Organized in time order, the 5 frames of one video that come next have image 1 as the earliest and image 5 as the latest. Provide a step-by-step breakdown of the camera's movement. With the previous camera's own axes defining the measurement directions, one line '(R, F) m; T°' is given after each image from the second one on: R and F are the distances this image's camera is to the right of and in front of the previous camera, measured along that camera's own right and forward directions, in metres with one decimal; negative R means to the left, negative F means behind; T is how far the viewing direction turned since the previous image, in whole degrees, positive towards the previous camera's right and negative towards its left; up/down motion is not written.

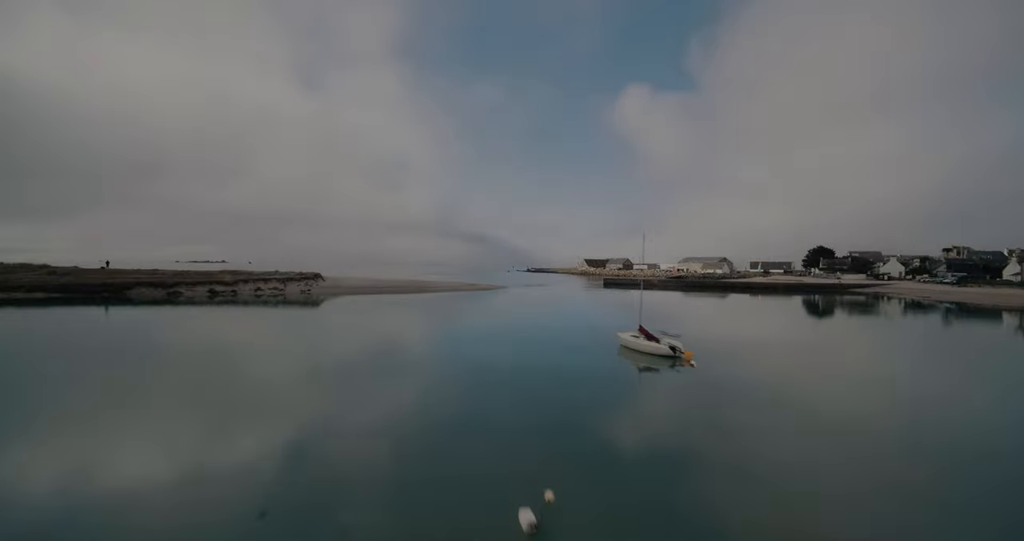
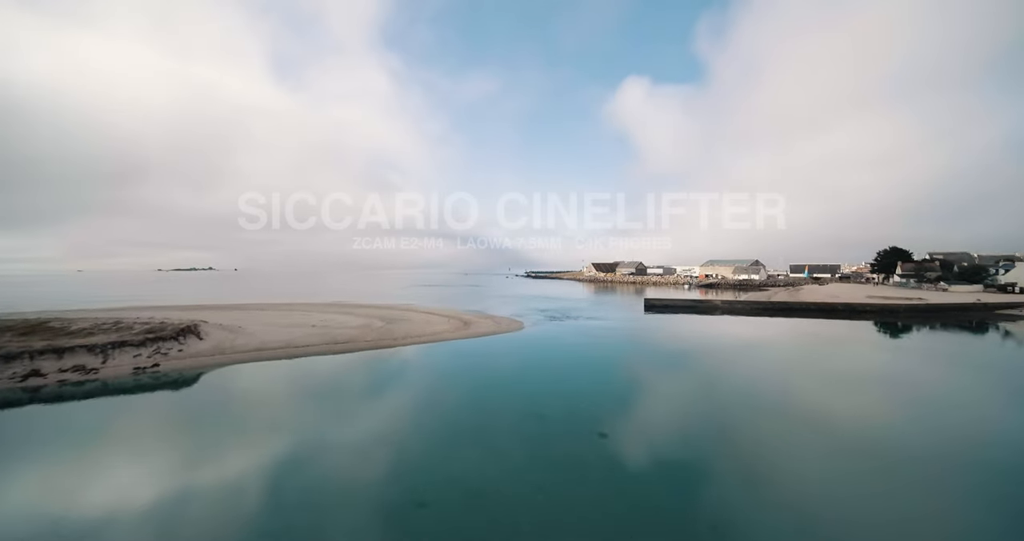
(-0.2, +2.4) m; +1°
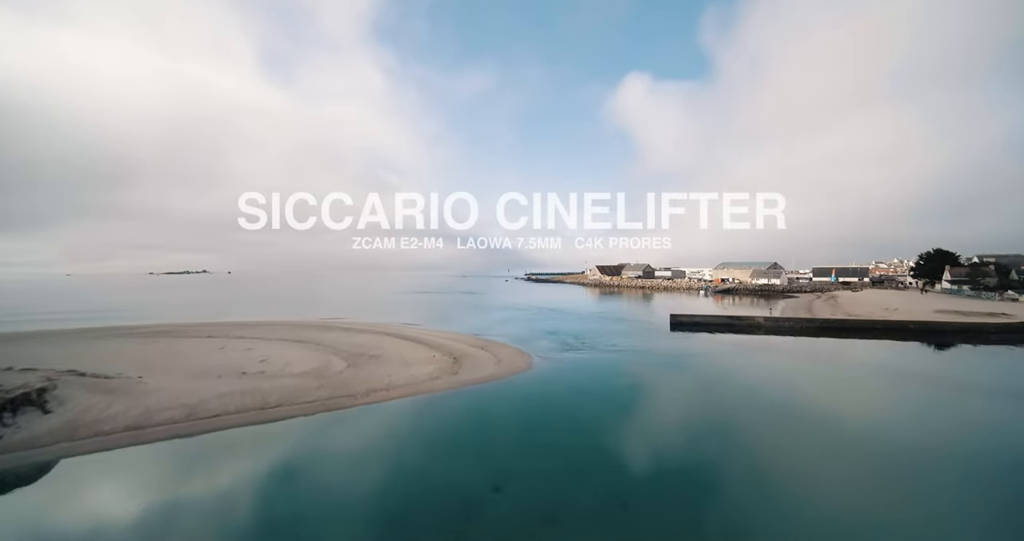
(0.0, +1.1) m; 0°
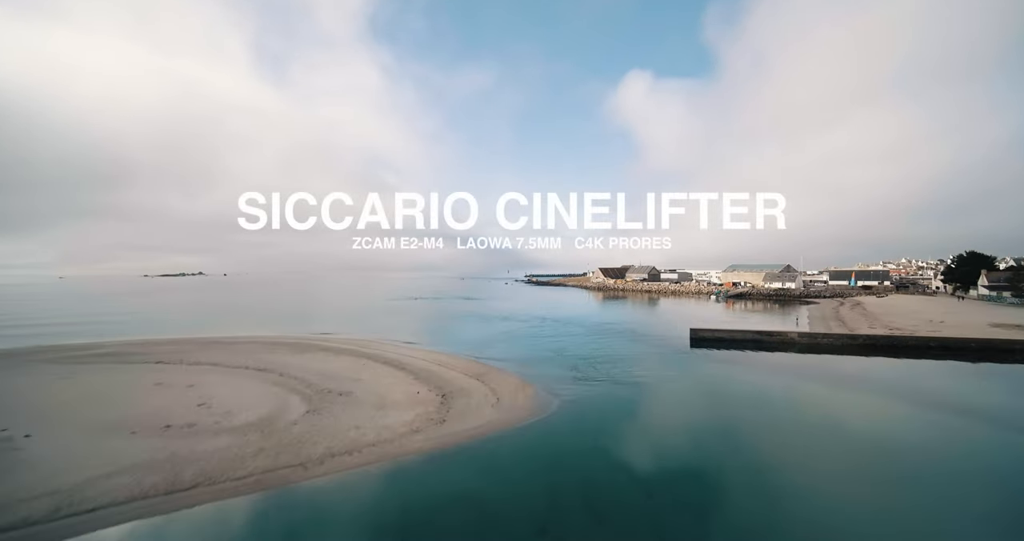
(0.0, +0.7) m; 0°
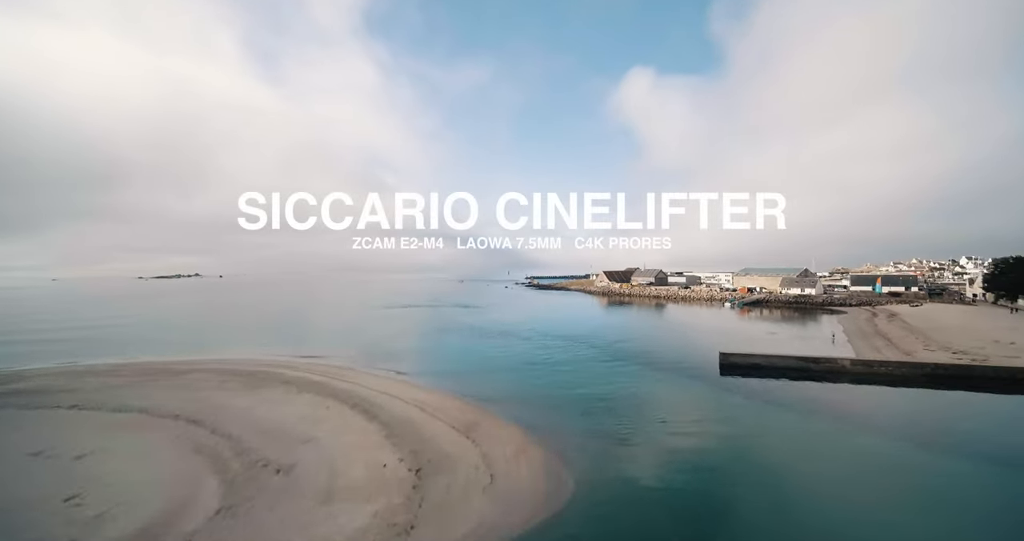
(0.0, +0.8) m; 0°
